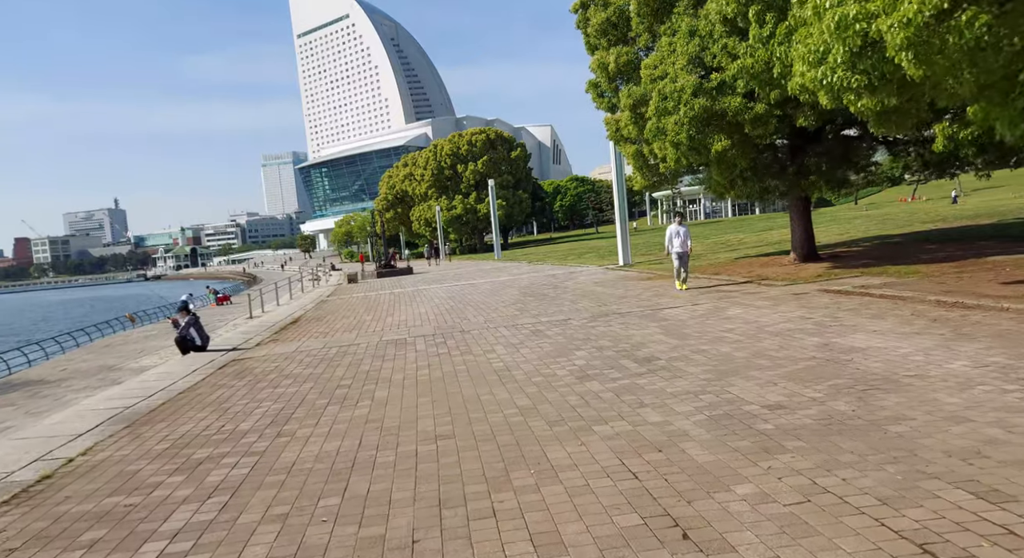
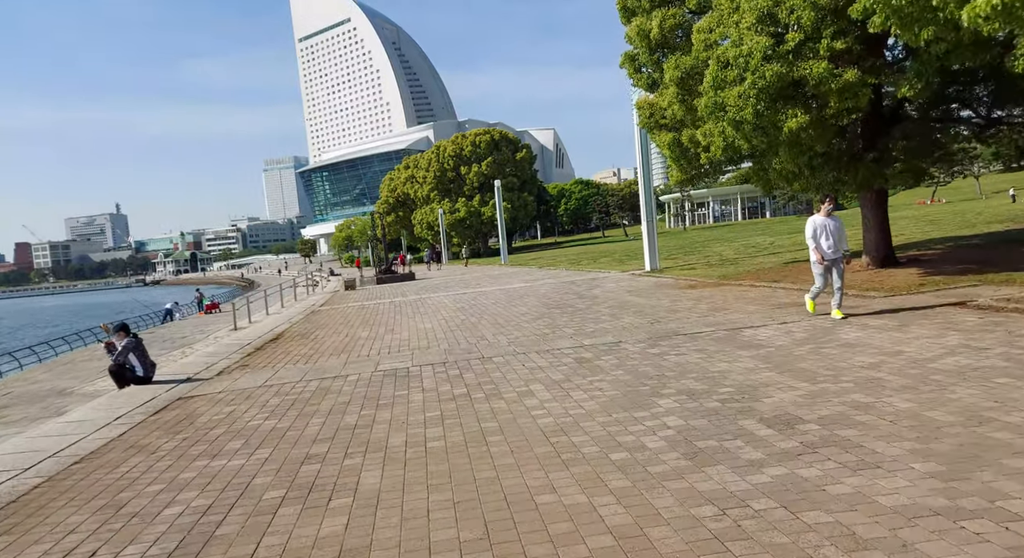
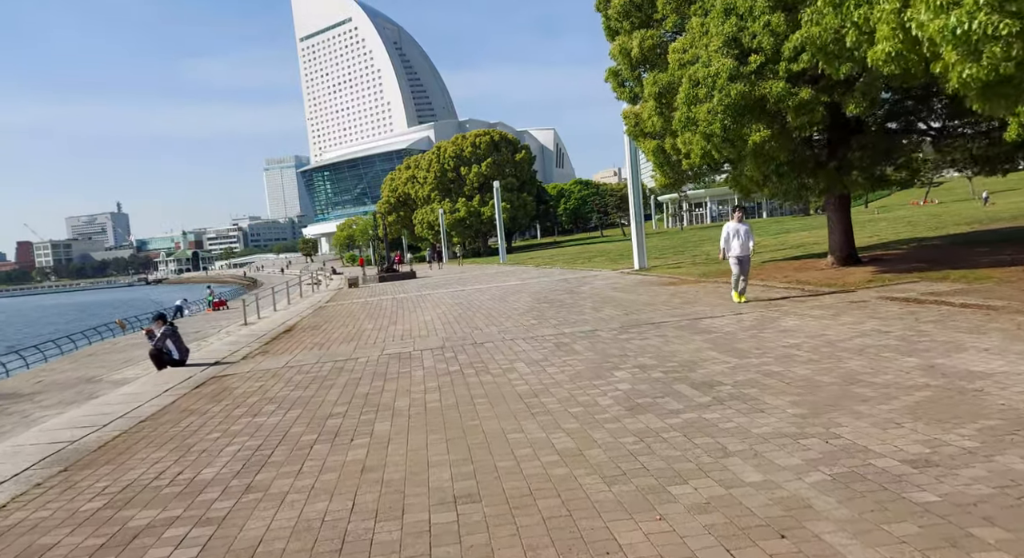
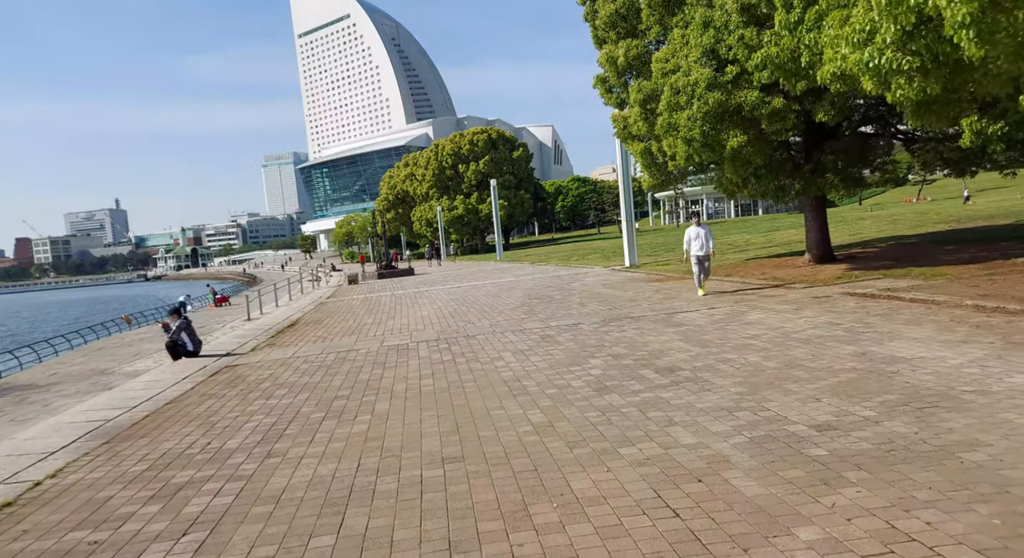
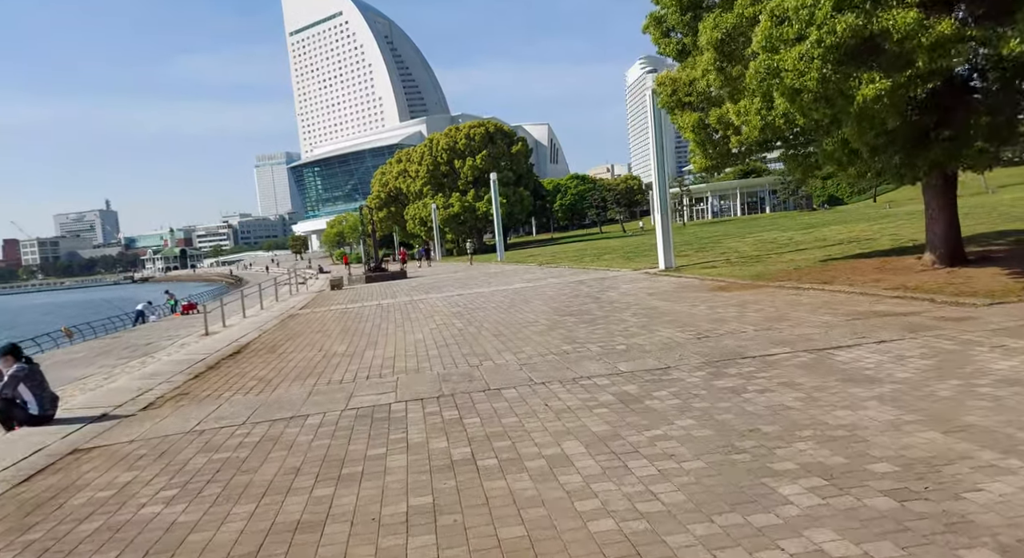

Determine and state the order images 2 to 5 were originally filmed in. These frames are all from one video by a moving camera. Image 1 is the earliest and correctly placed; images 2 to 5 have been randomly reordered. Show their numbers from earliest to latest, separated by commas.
4, 3, 2, 5
